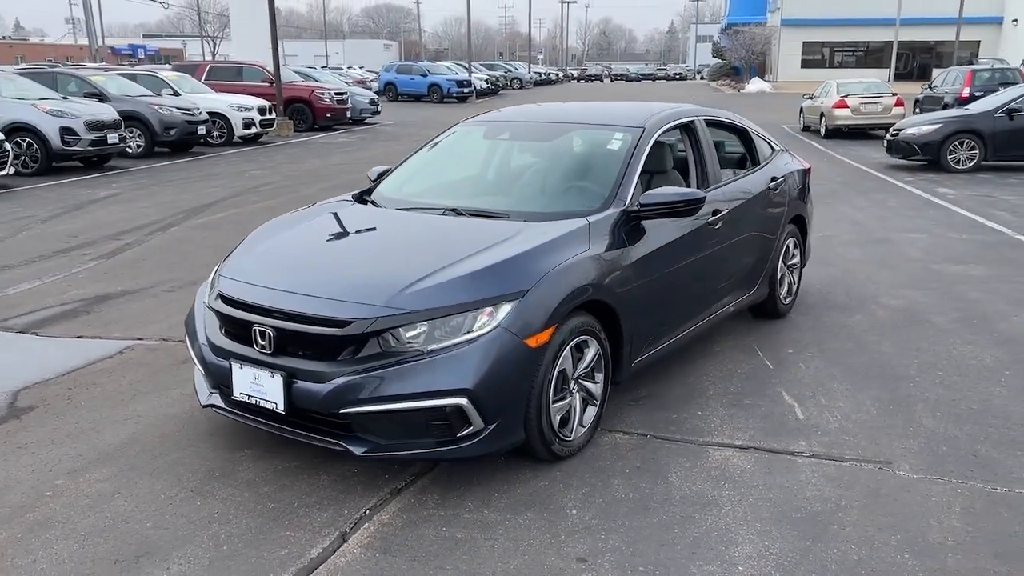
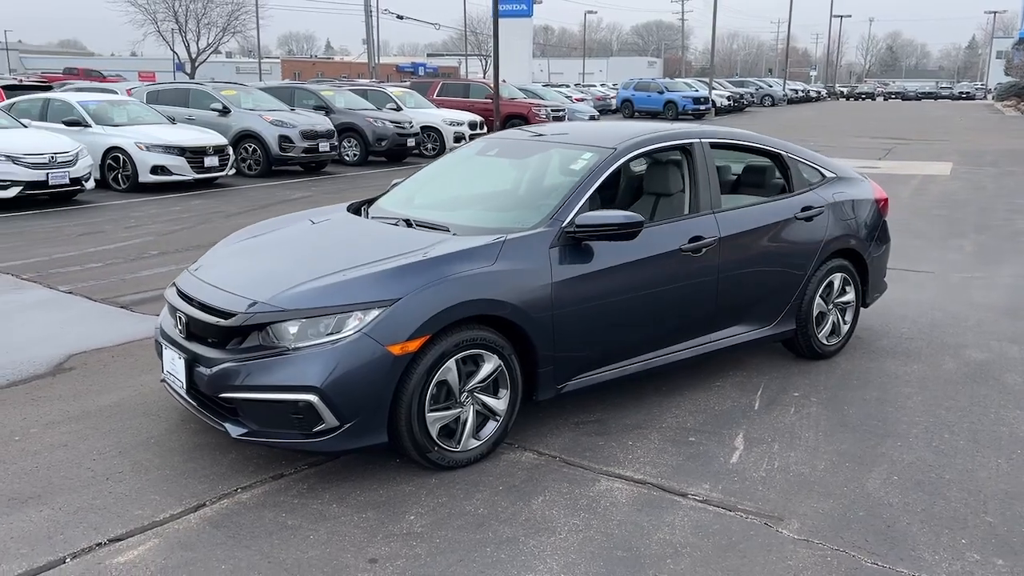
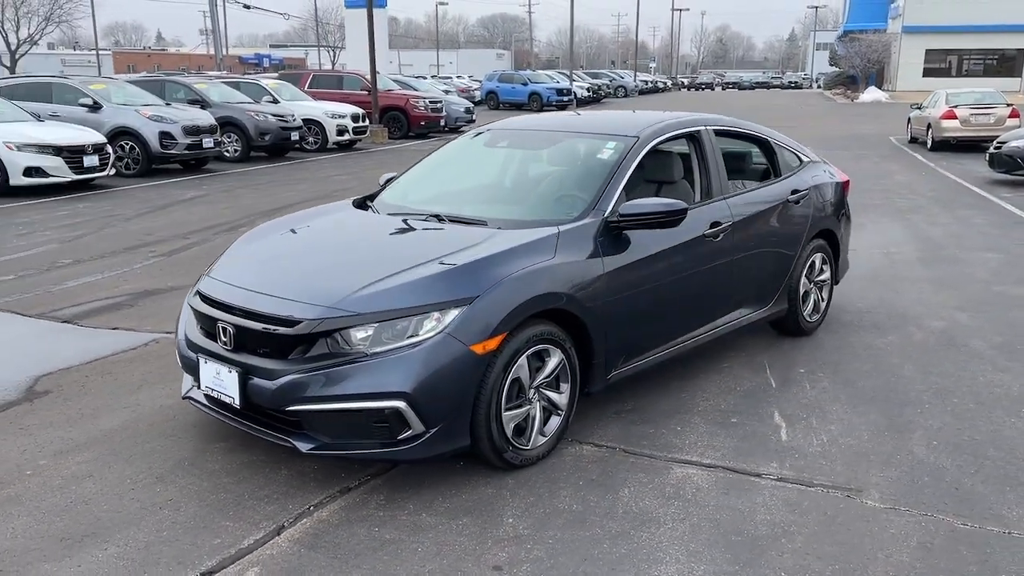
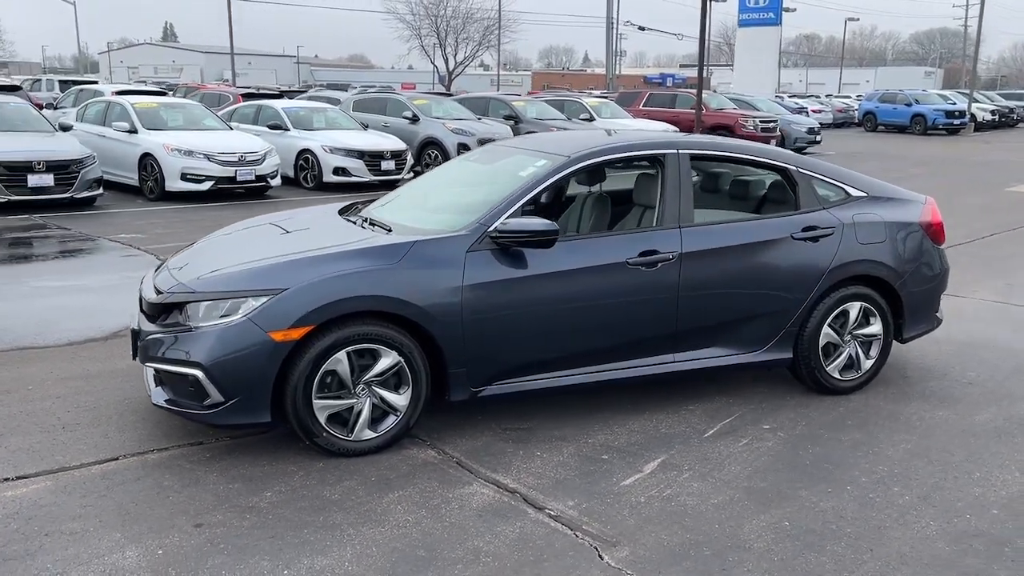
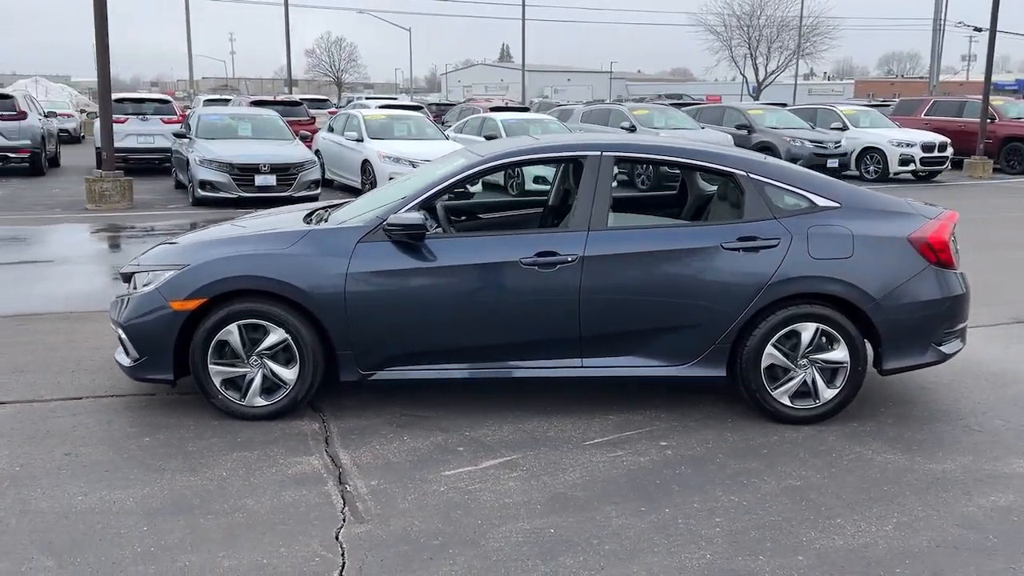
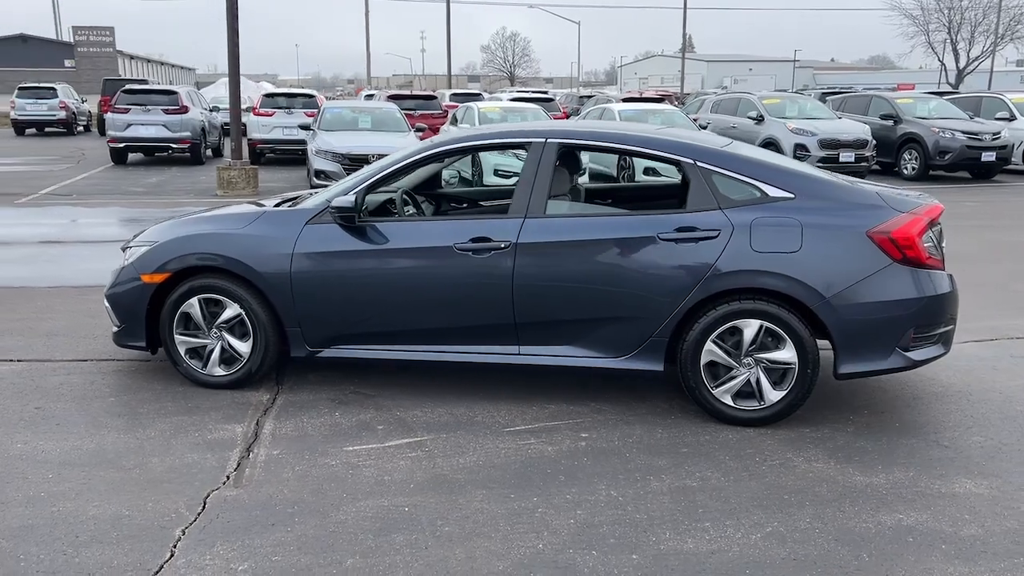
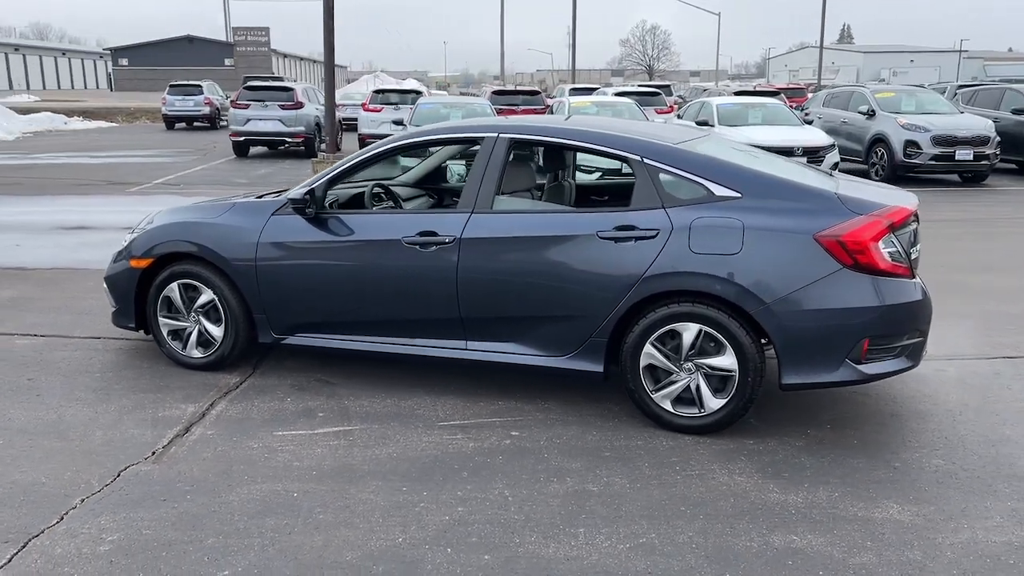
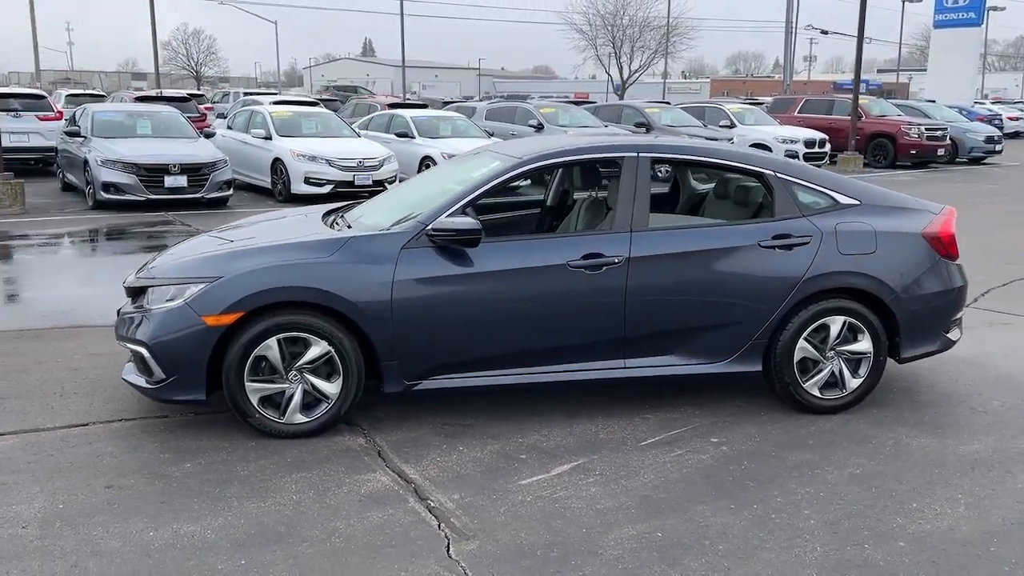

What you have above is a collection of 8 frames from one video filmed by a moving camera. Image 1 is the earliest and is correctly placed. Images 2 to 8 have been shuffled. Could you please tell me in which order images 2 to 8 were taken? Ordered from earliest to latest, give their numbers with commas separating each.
3, 2, 4, 8, 5, 6, 7
